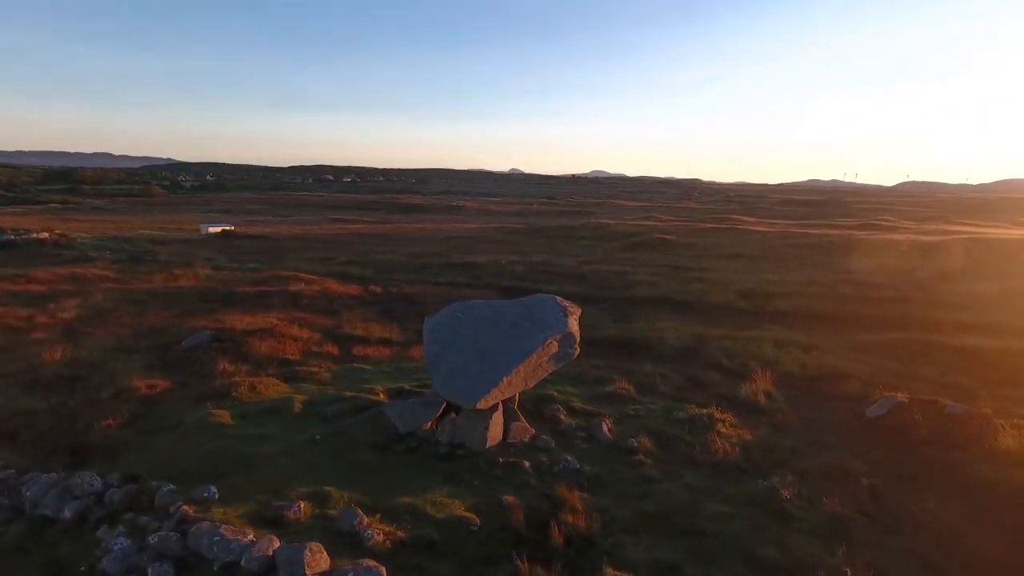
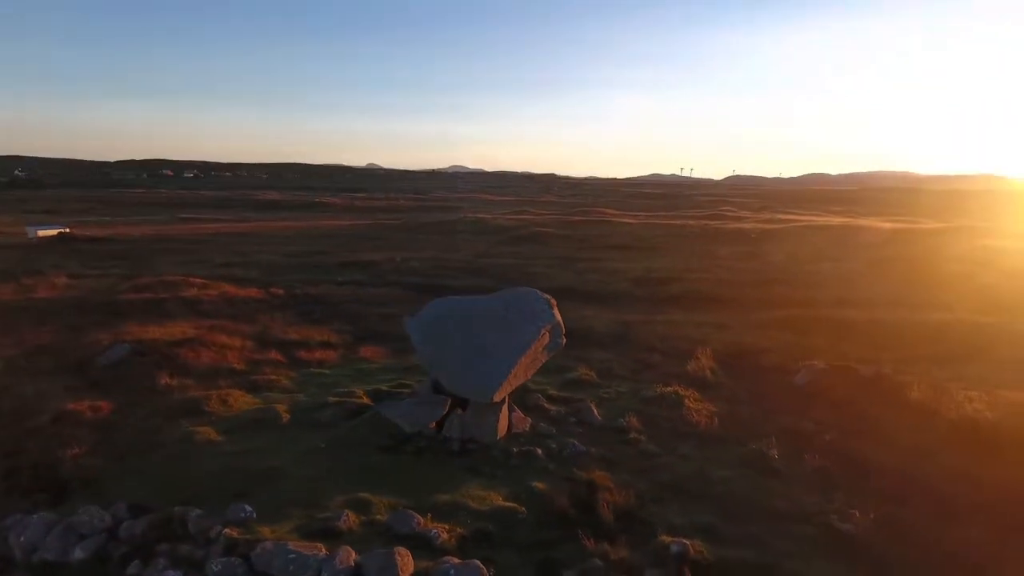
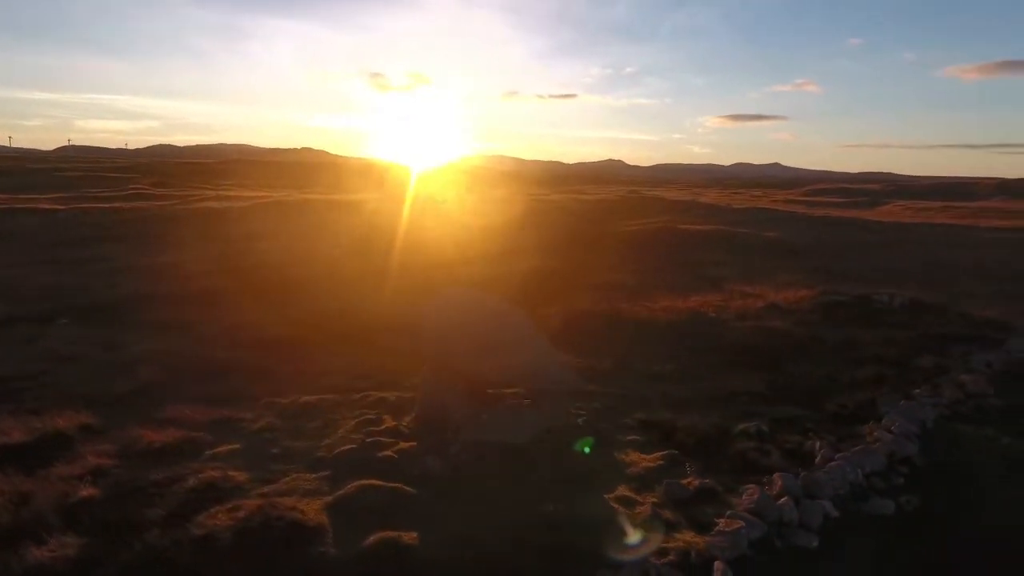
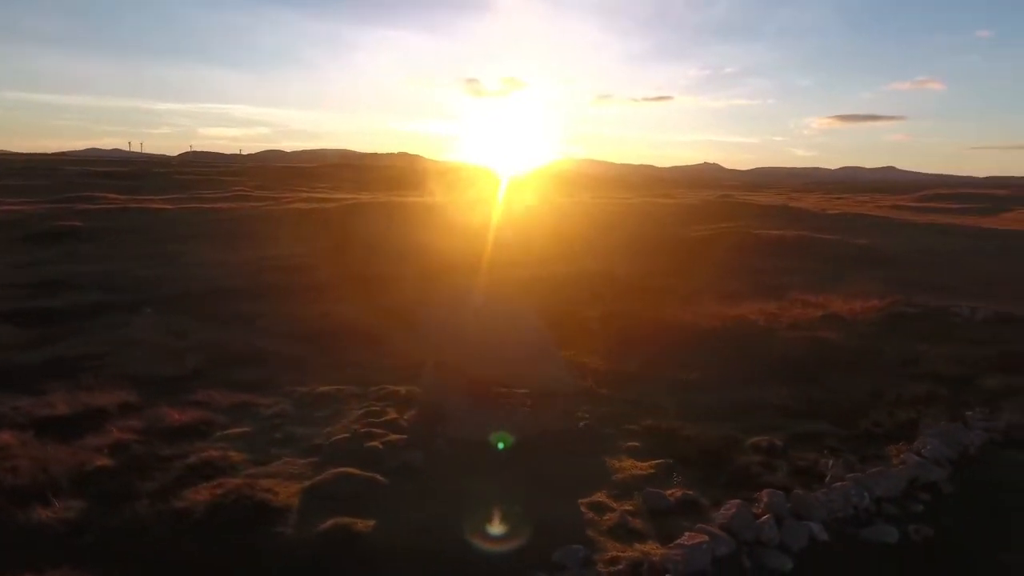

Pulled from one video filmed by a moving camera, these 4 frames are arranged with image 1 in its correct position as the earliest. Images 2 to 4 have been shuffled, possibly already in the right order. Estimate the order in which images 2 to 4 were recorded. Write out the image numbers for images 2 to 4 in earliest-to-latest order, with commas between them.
2, 4, 3
